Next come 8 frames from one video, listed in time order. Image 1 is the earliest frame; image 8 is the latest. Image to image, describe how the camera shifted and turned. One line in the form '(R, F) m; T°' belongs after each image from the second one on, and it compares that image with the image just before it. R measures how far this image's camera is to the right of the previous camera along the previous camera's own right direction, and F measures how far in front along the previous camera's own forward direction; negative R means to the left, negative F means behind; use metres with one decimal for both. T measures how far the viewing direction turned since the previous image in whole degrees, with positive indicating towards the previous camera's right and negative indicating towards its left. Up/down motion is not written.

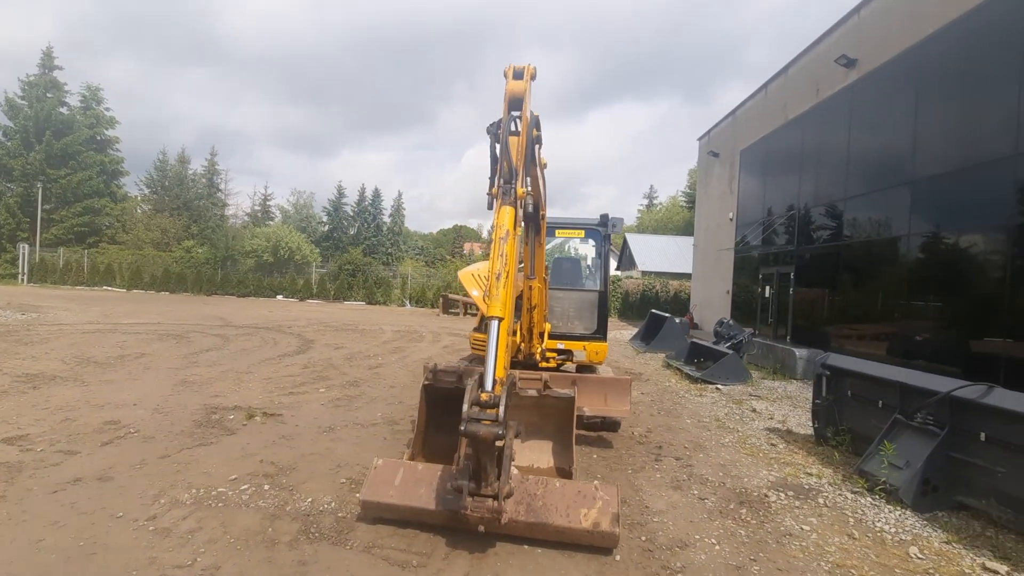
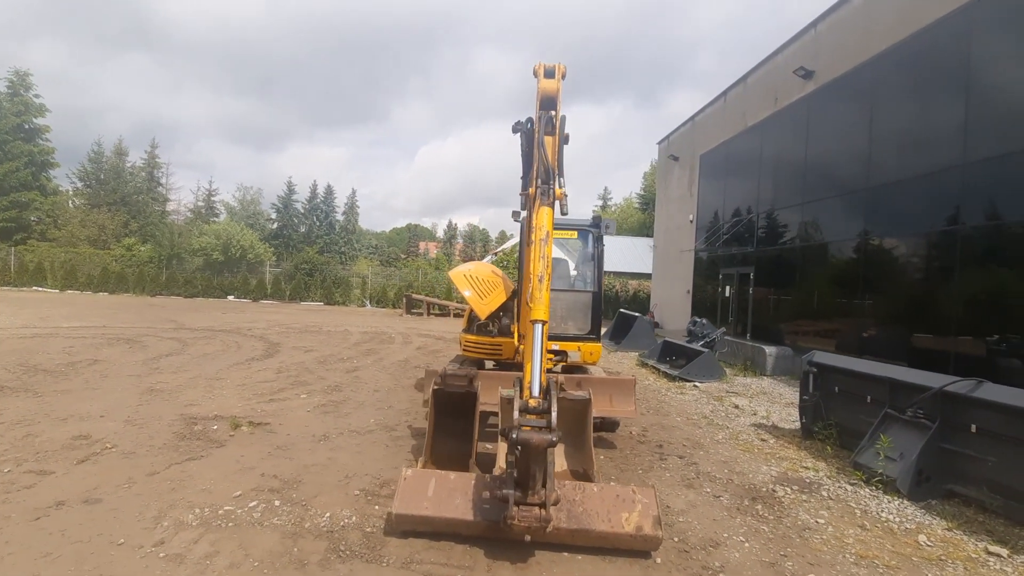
(-0.5, +0.1) m; +6°
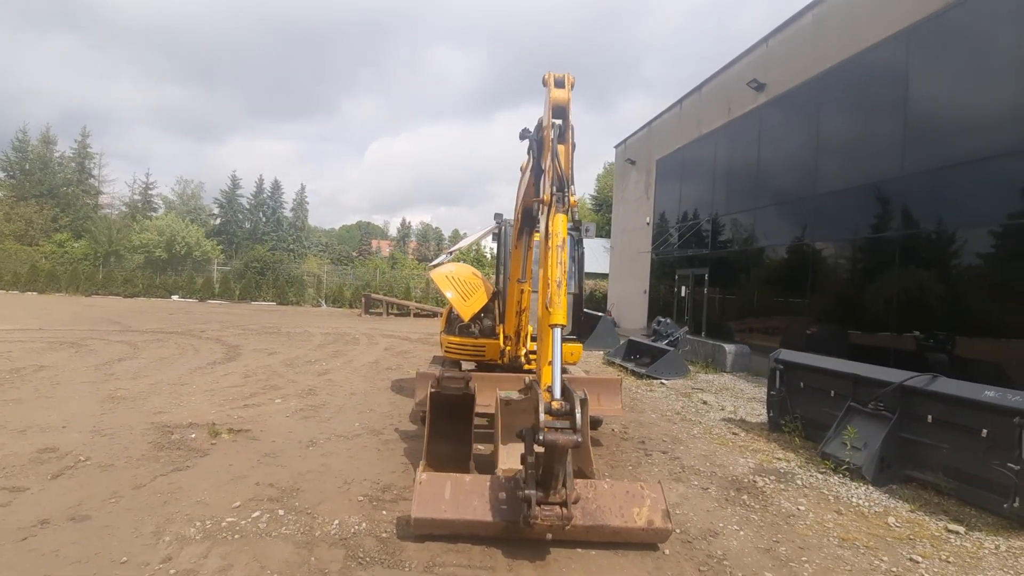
(-0.4, 0.0) m; +6°
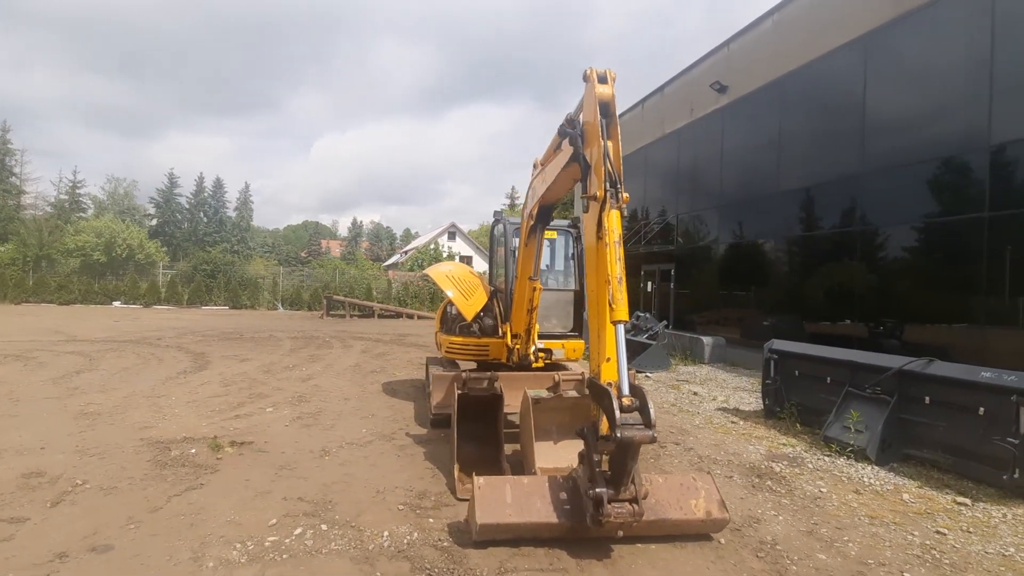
(-0.7, +0.1) m; +6°
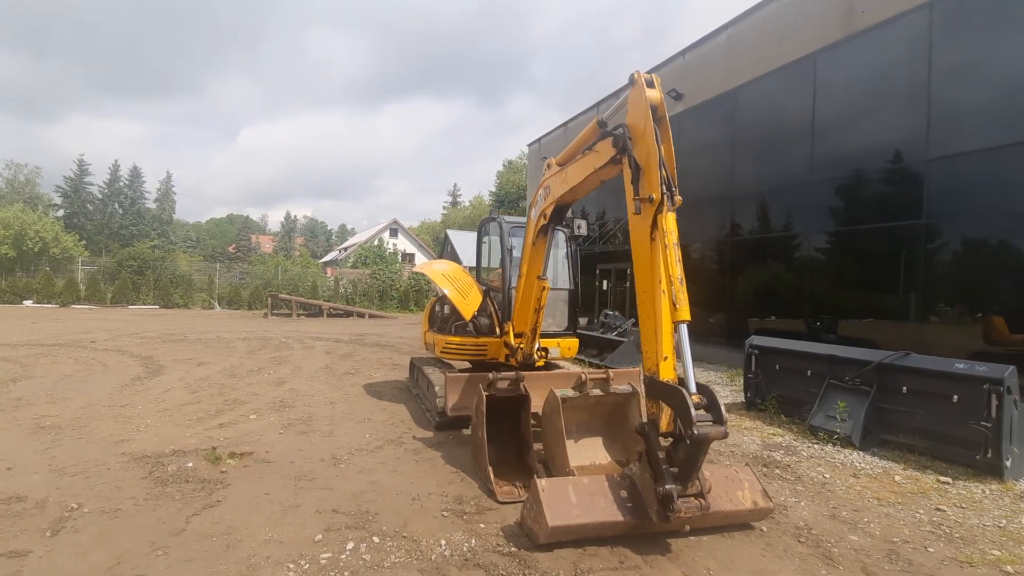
(-0.8, +0.1) m; +7°
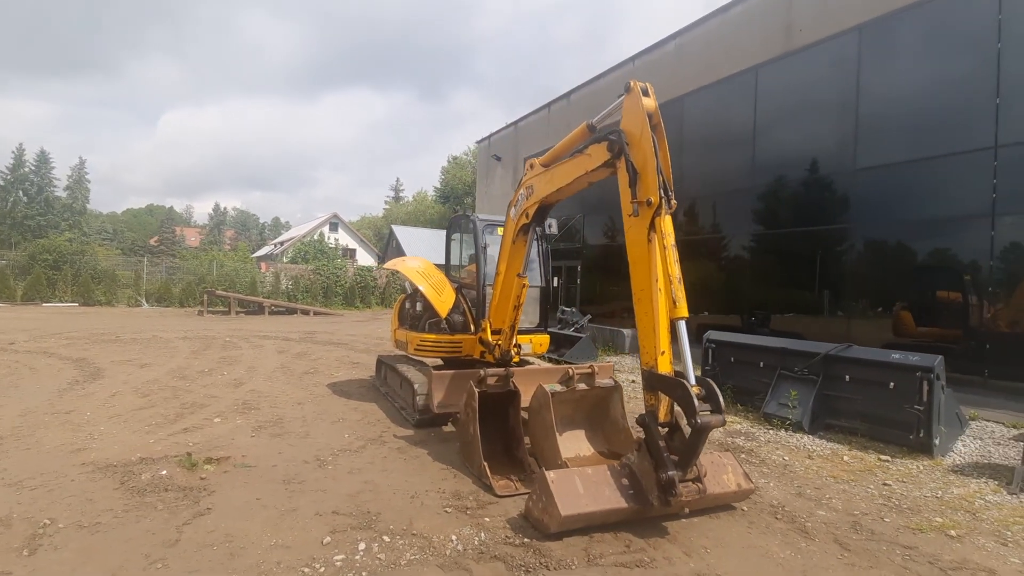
(-0.4, 0.0) m; +7°
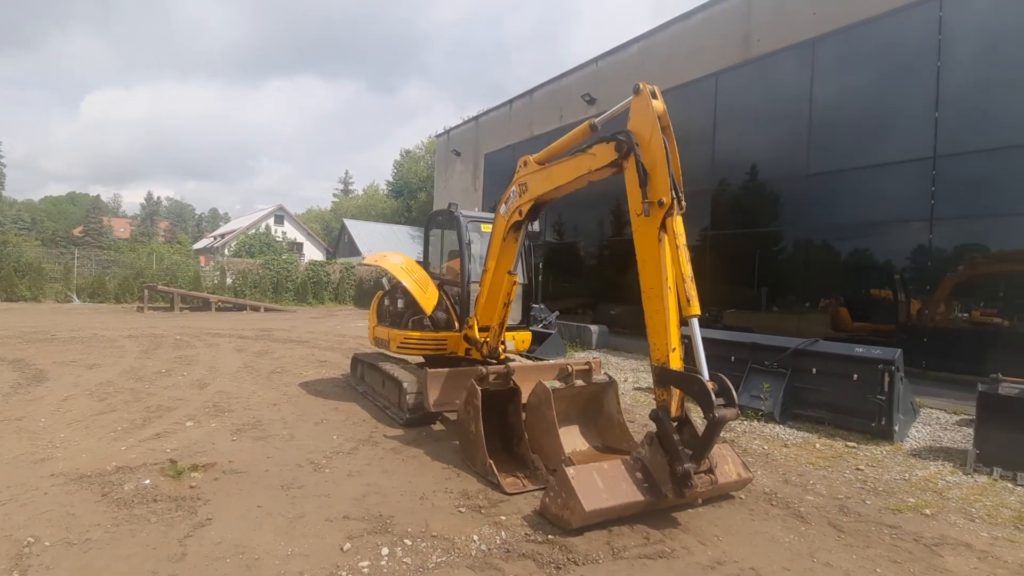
(-0.5, 0.0) m; +6°
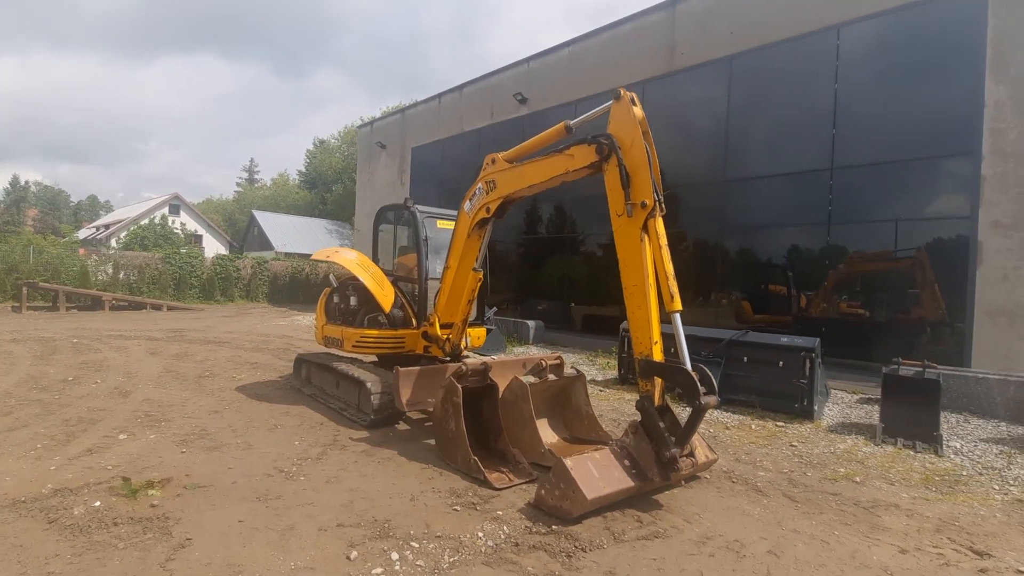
(-0.6, 0.0) m; +10°
